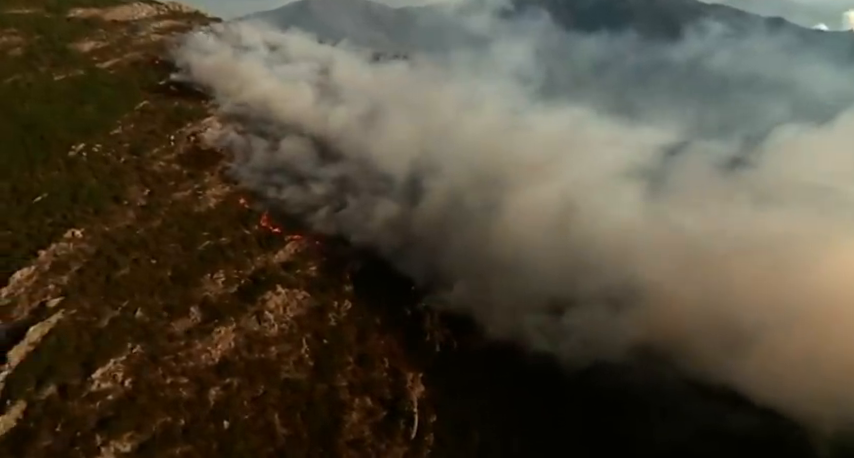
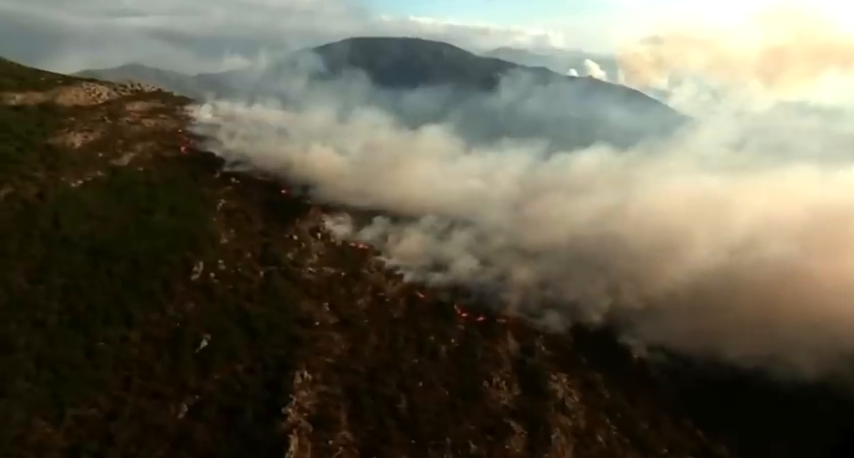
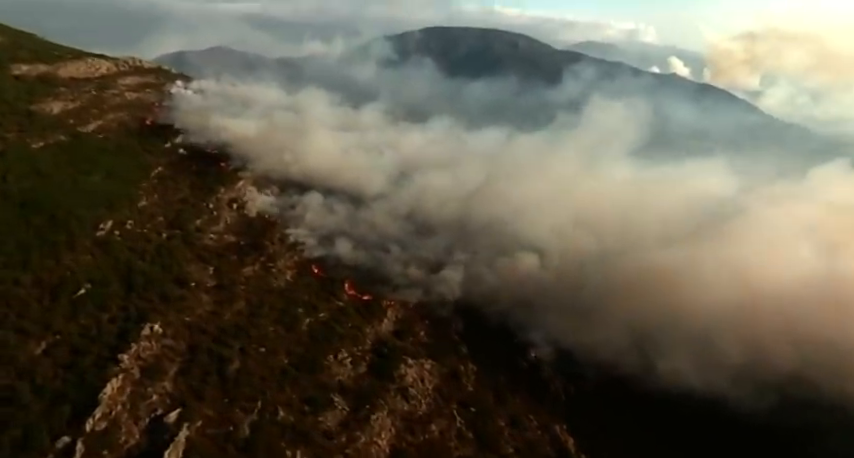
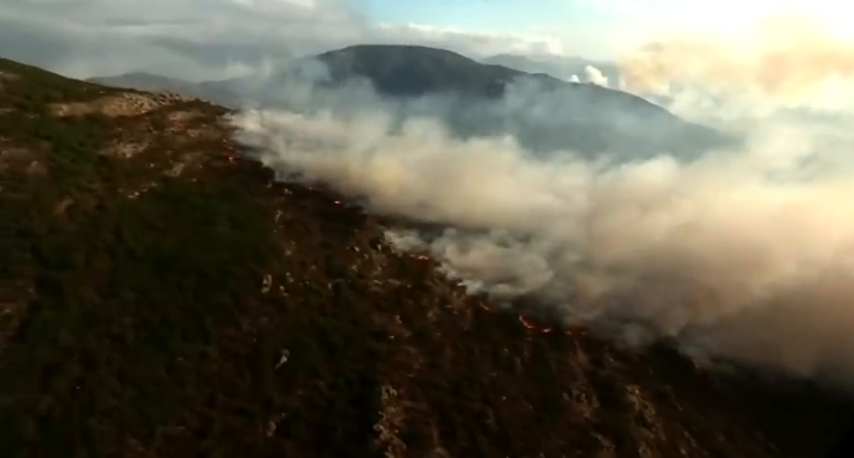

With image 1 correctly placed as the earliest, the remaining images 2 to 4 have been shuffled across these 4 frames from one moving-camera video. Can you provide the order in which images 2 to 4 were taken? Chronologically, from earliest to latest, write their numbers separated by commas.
3, 2, 4
